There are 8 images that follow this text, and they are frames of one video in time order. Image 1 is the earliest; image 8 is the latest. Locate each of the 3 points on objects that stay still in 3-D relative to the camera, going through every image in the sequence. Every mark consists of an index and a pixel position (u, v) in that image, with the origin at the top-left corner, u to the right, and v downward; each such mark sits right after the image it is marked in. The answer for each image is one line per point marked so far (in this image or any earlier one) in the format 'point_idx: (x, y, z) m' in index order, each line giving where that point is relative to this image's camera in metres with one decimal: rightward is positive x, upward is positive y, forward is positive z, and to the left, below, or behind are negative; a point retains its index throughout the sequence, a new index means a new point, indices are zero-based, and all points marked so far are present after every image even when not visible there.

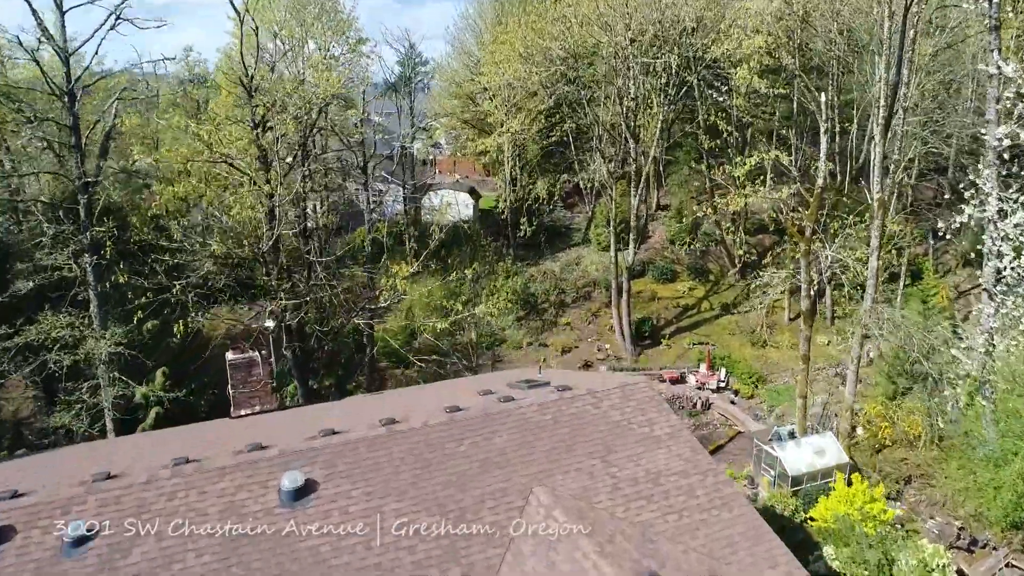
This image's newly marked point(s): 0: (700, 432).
0: (+5.2, -3.9, +19.3) m
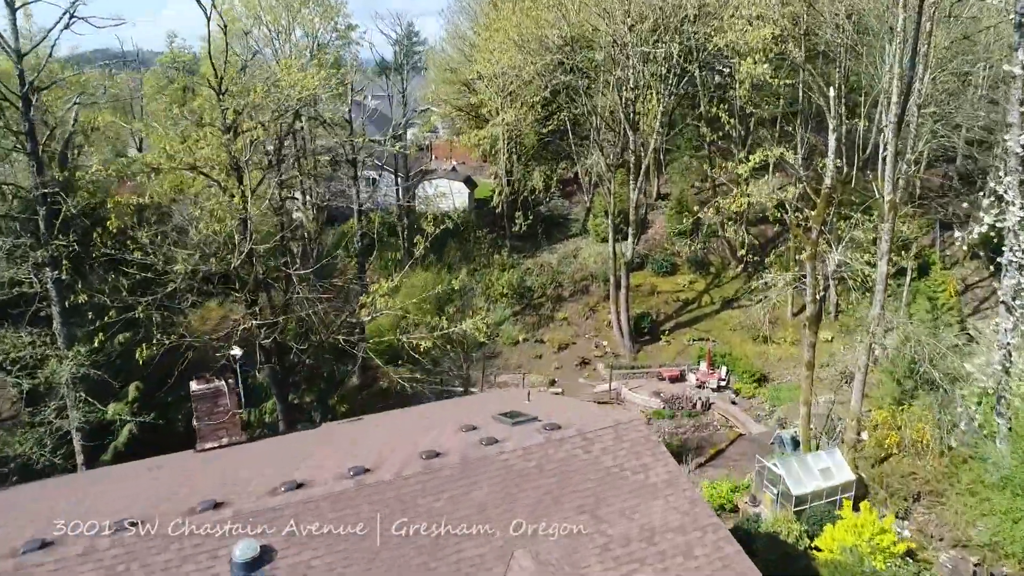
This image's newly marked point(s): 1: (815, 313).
0: (+5.0, -3.9, +18.8) m
1: (+6.1, -0.6, +14.3) m
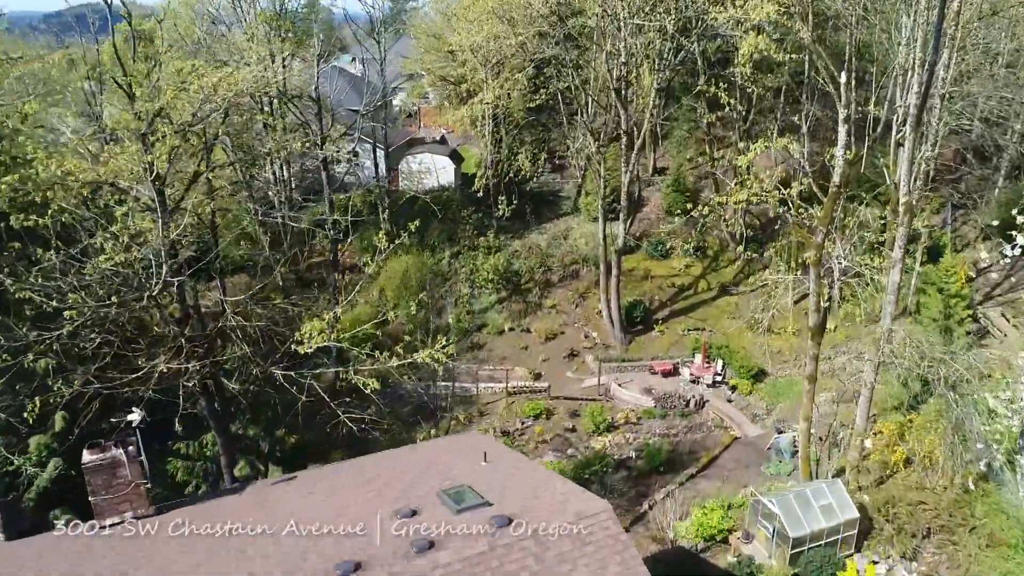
0: (+4.6, -3.7, +17.7) m
1: (+5.6, -0.7, +13.0) m
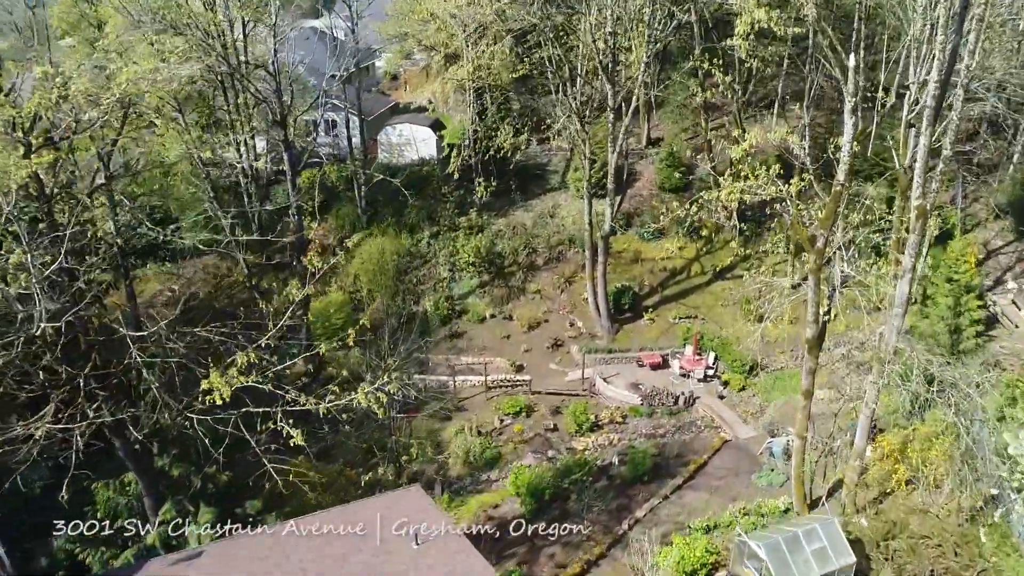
0: (+4.0, -3.6, +16.7) m
1: (+5.1, -0.8, +11.8) m
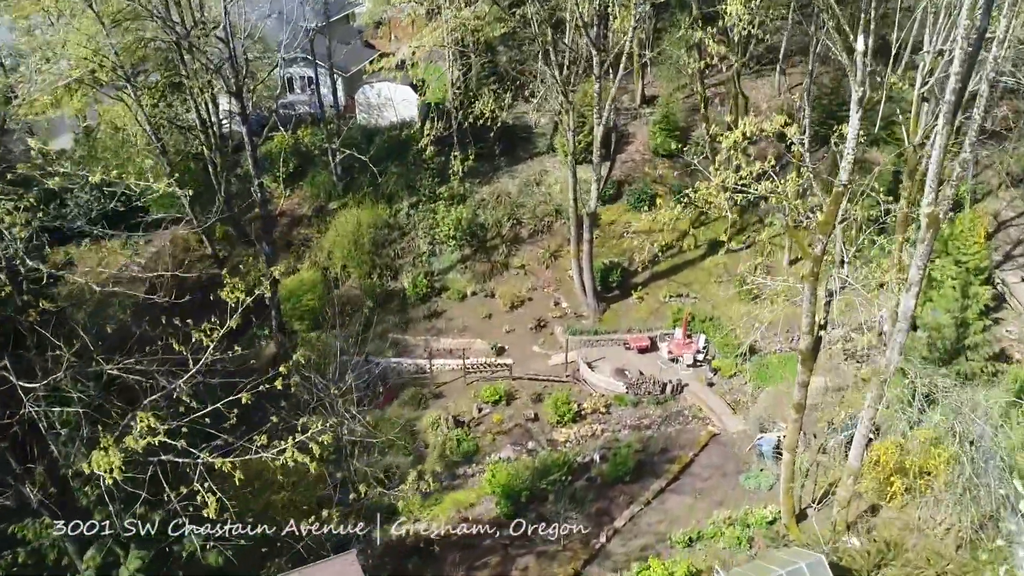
0: (+3.5, -3.3, +15.9) m
1: (+4.6, -0.9, +10.8) m
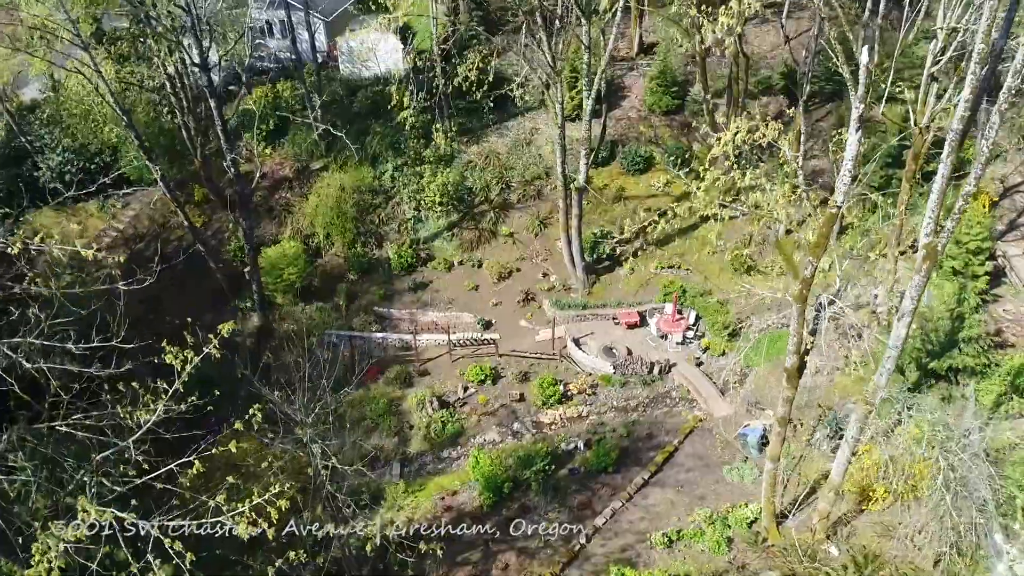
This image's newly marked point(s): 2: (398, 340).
0: (+3.2, -2.9, +15.7) m
1: (+4.2, -1.1, +10.4) m
2: (-3.0, -1.4, +18.3) m
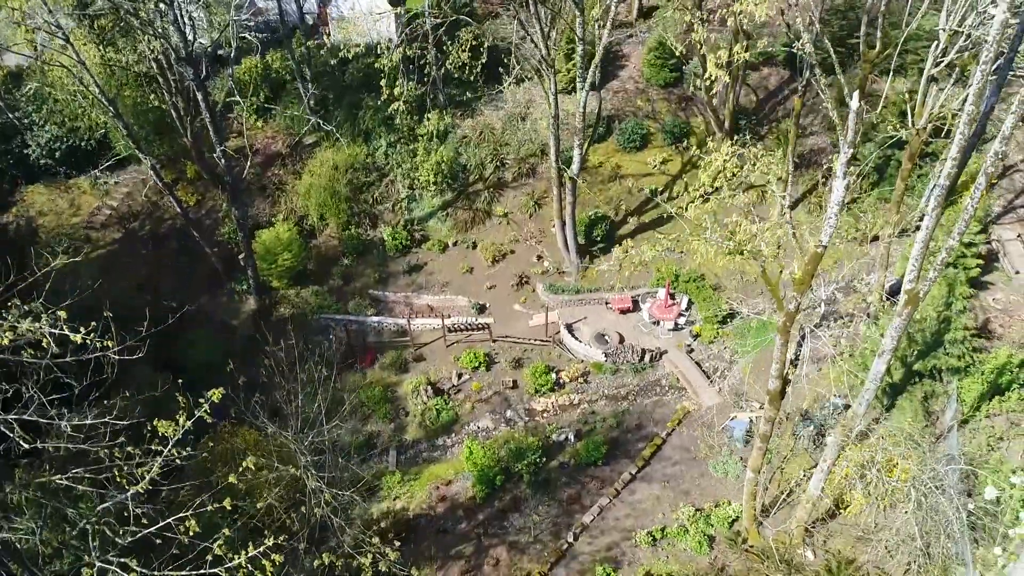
0: (+3.0, -2.7, +16.1) m
1: (+4.0, -1.4, +10.6) m
2: (-3.1, -1.0, +18.5) m
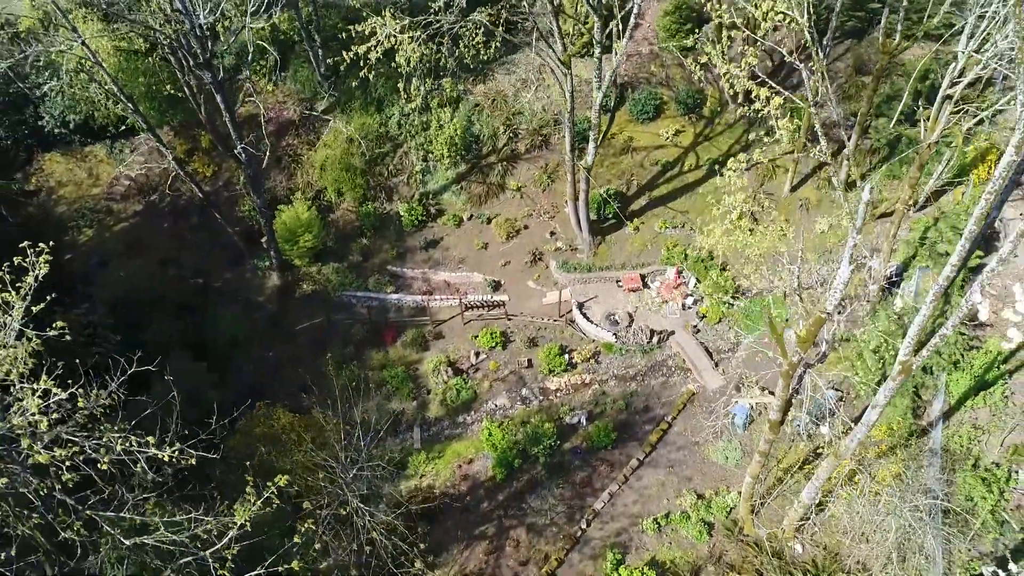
0: (+3.4, -2.5, +17.2) m
1: (+4.4, -2.1, +11.6) m
2: (-2.7, -0.4, +19.3) m
